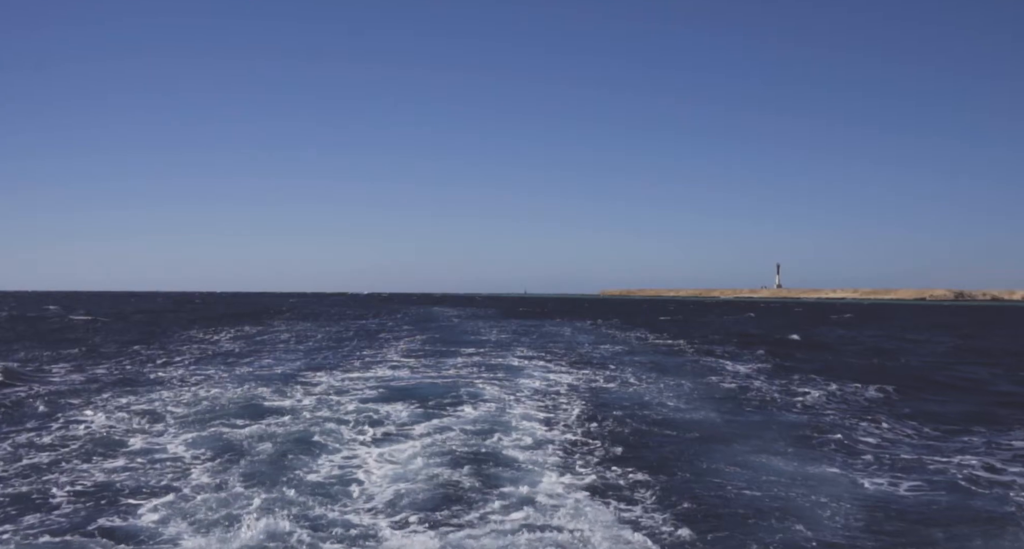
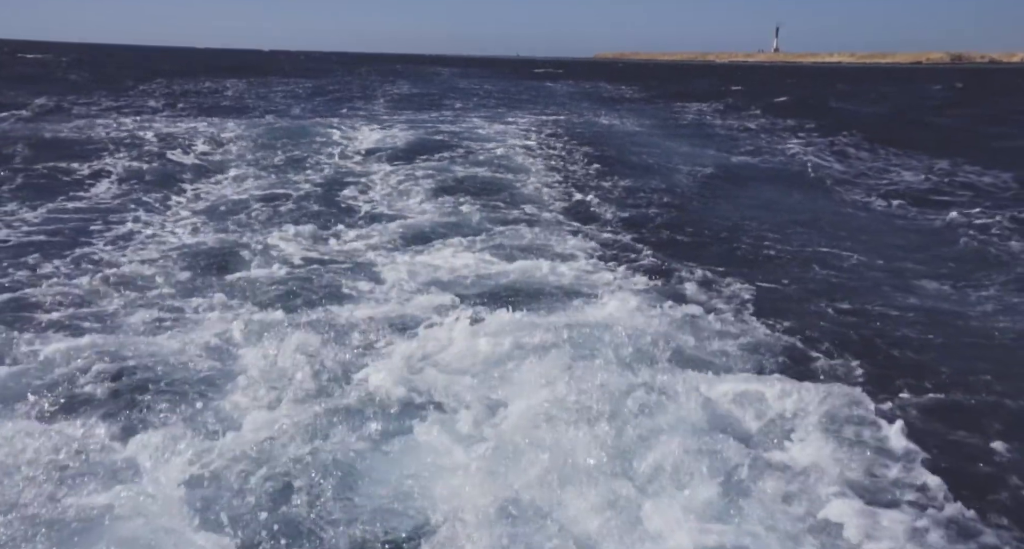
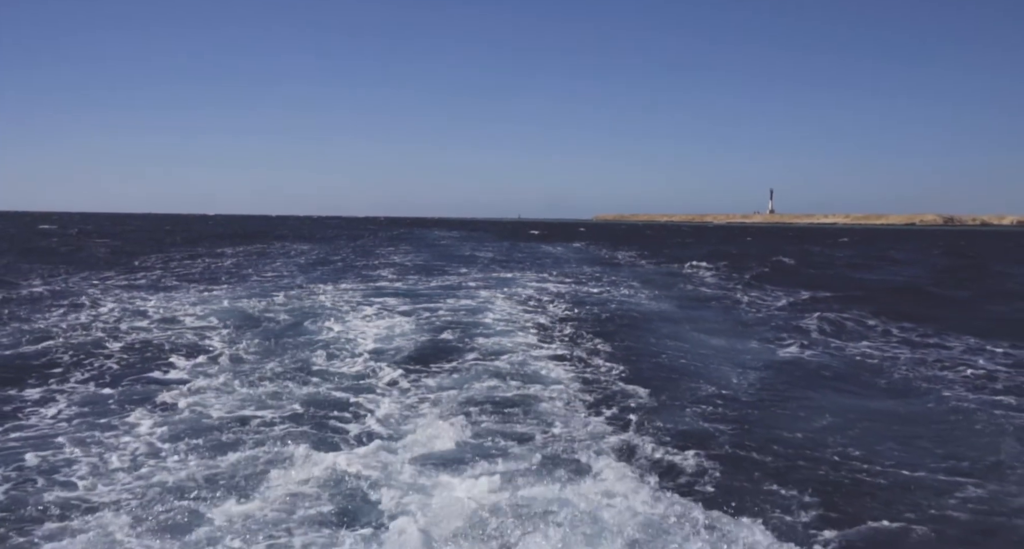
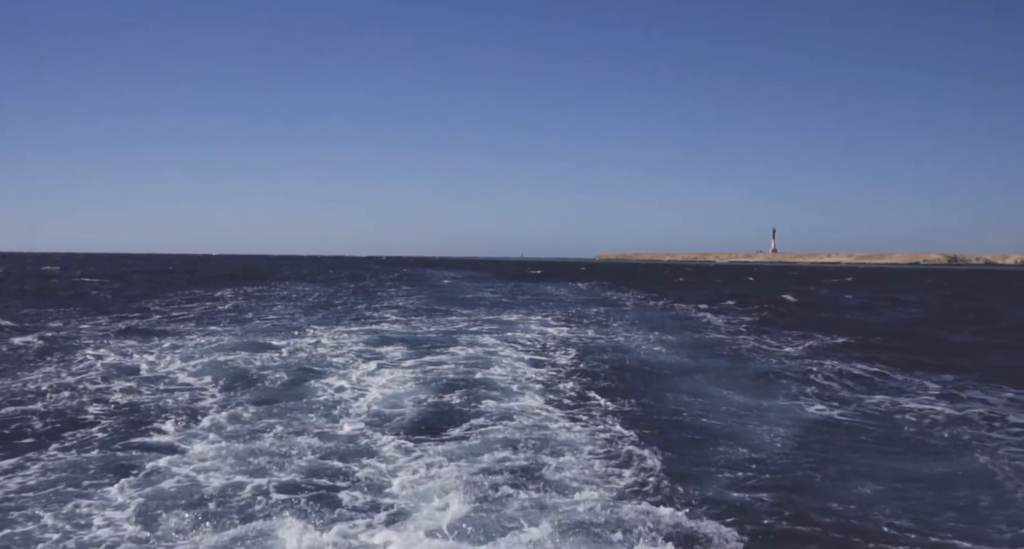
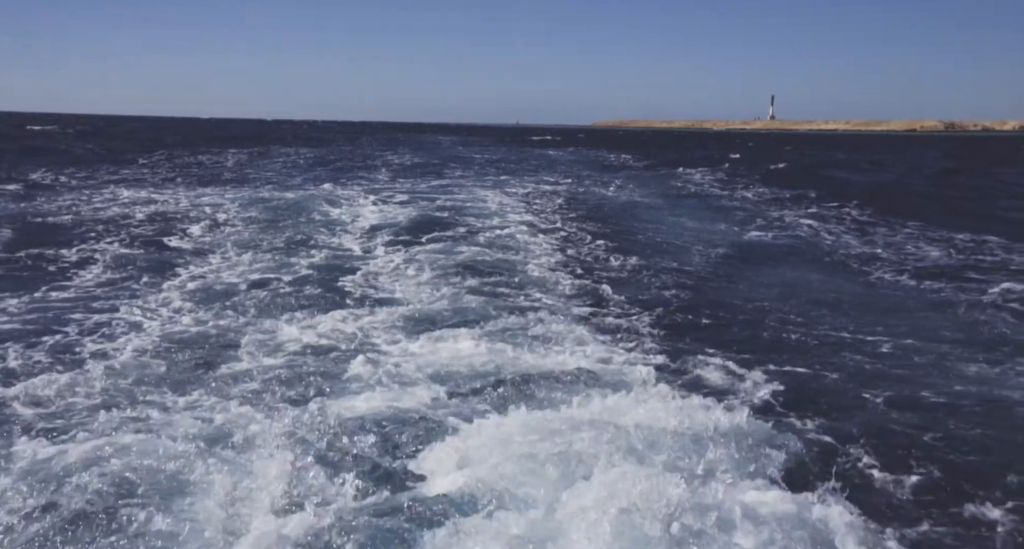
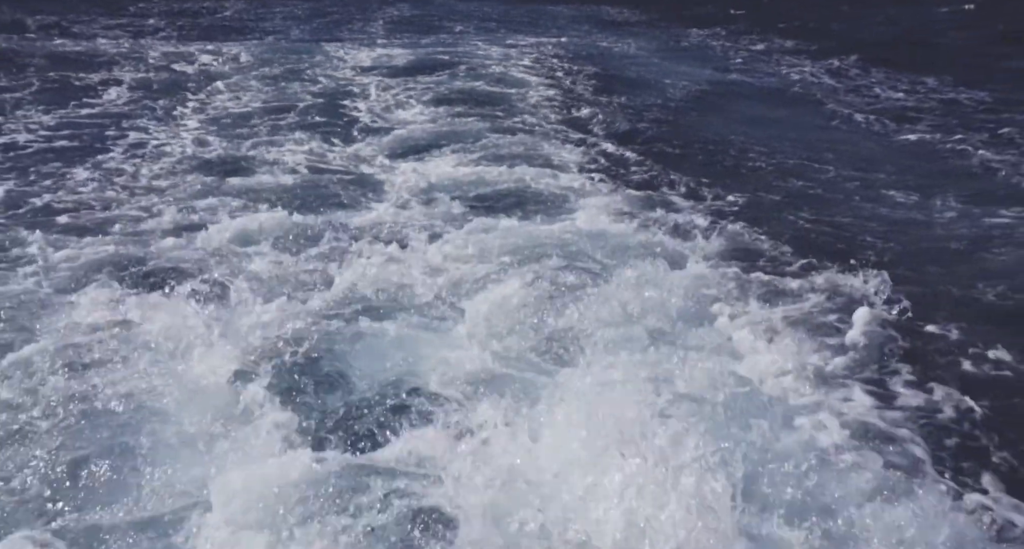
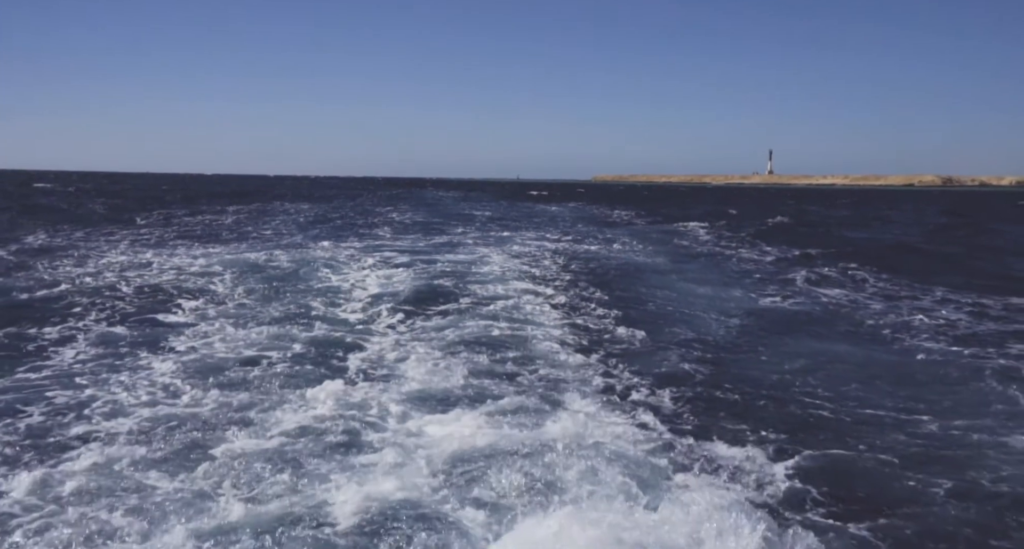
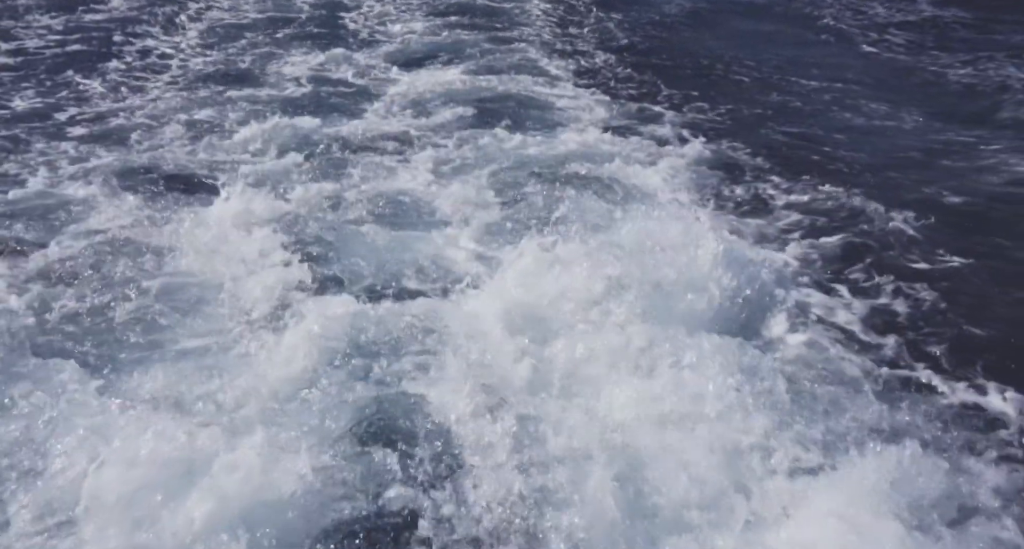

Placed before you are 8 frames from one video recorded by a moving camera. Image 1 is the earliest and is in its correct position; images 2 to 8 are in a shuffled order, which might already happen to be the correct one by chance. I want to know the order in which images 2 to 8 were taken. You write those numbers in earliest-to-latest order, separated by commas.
4, 3, 7, 5, 2, 6, 8
